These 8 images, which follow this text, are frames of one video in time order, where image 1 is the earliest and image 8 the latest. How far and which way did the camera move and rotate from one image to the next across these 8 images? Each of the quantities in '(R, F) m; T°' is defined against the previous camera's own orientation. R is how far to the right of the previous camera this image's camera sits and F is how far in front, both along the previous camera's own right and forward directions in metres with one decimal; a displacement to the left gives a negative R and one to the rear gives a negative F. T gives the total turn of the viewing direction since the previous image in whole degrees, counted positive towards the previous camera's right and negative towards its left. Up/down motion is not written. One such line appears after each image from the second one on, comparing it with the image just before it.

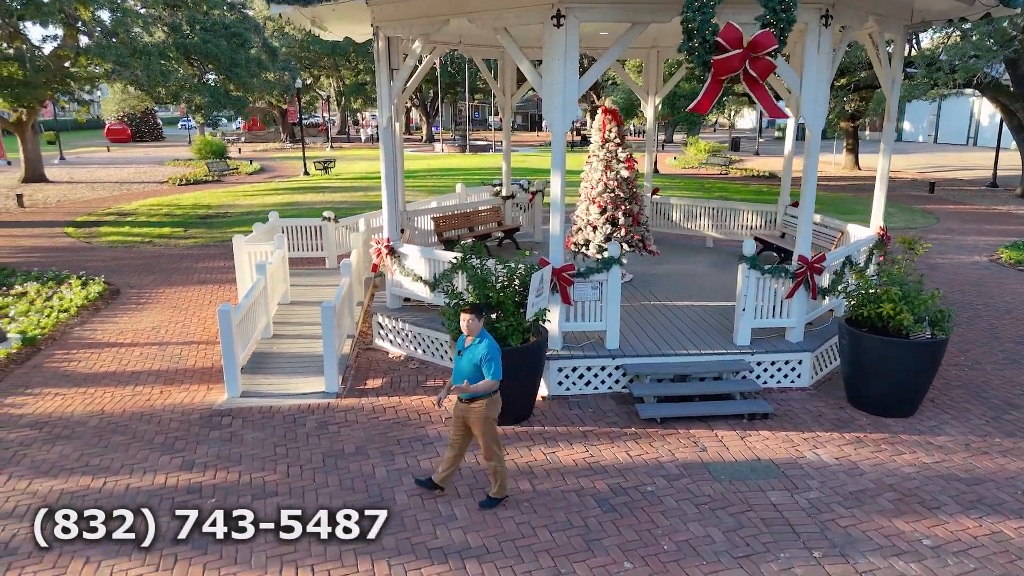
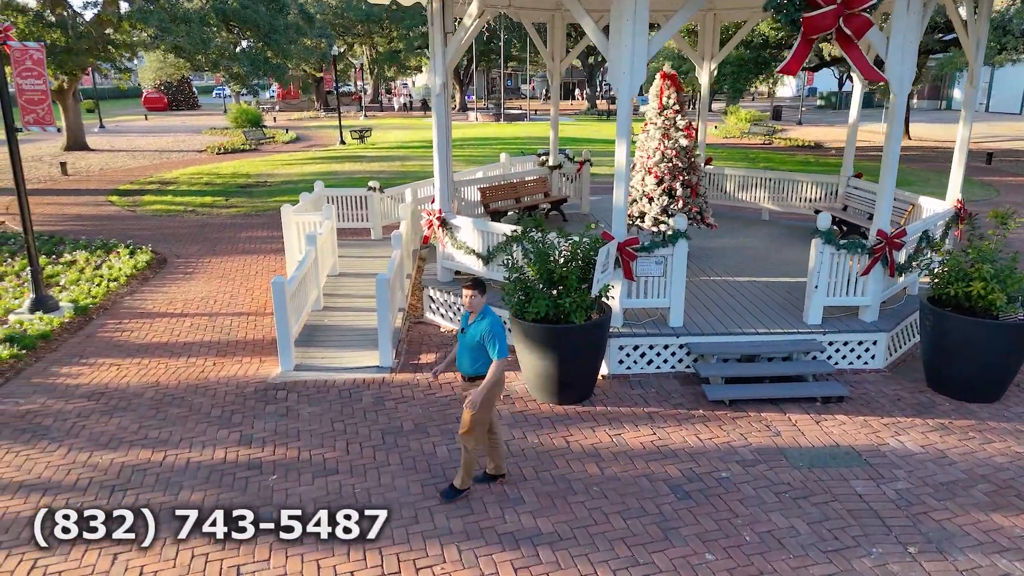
(-0.3, +0.2) m; -2°
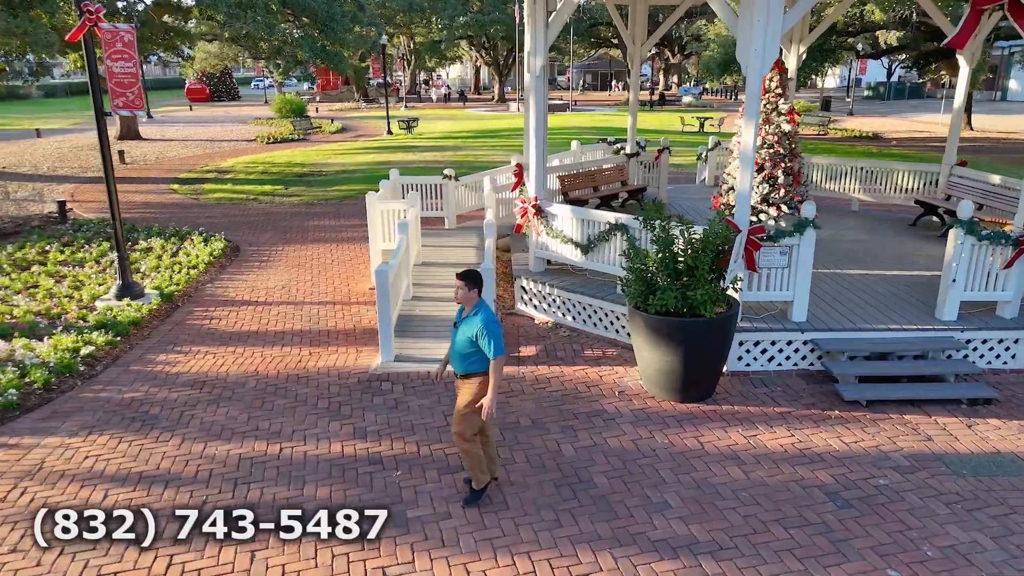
(-0.7, +0.3) m; -2°
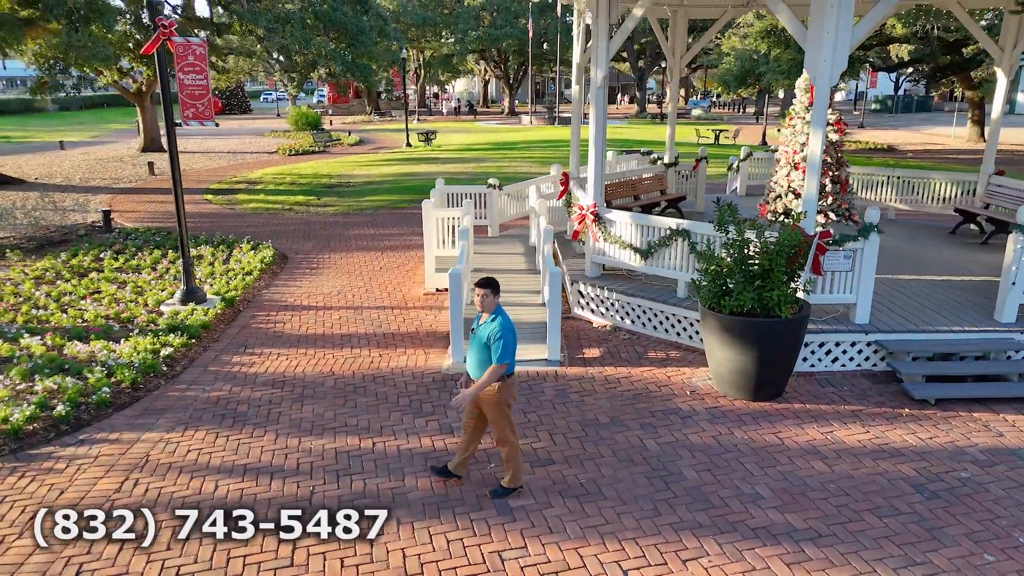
(-0.6, -0.2) m; 0°
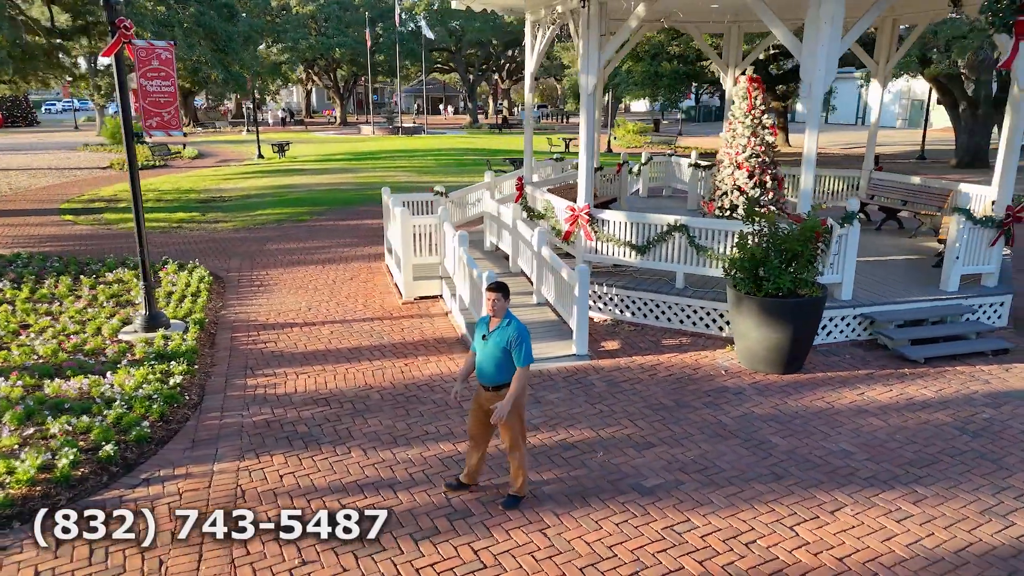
(-2.0, +0.1) m; +13°
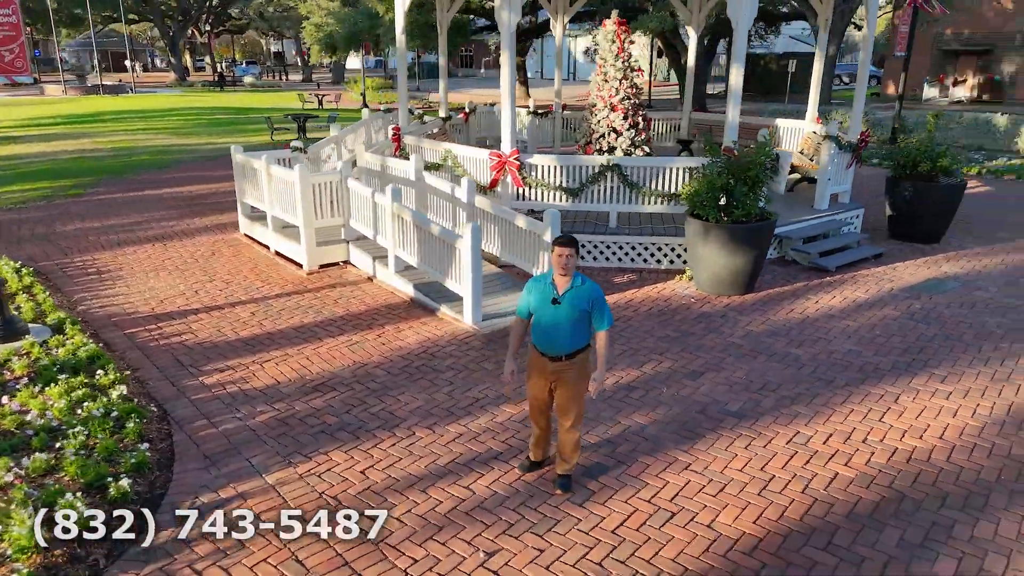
(-2.3, +0.8) m; +21°
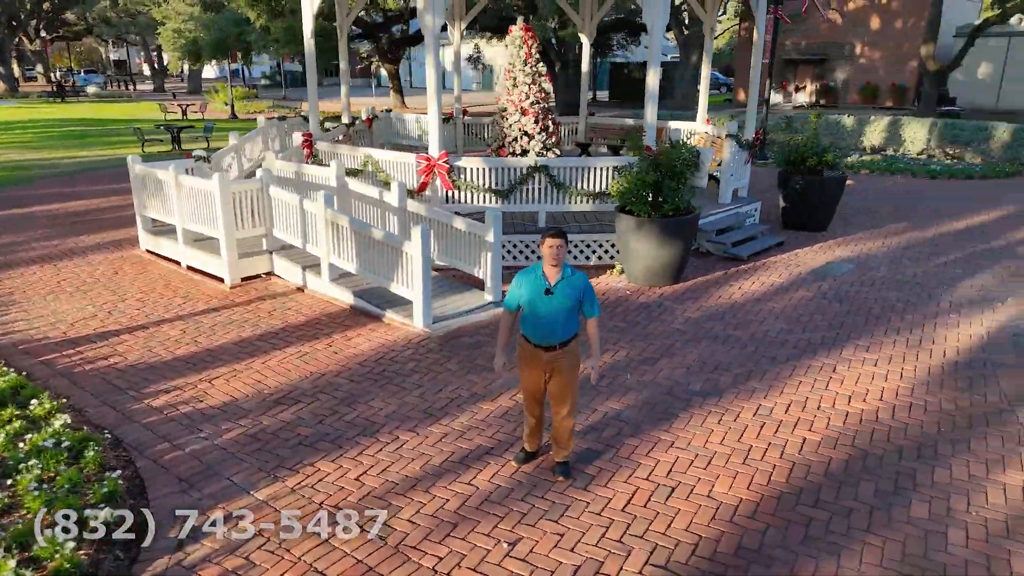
(-0.7, 0.0) m; +10°
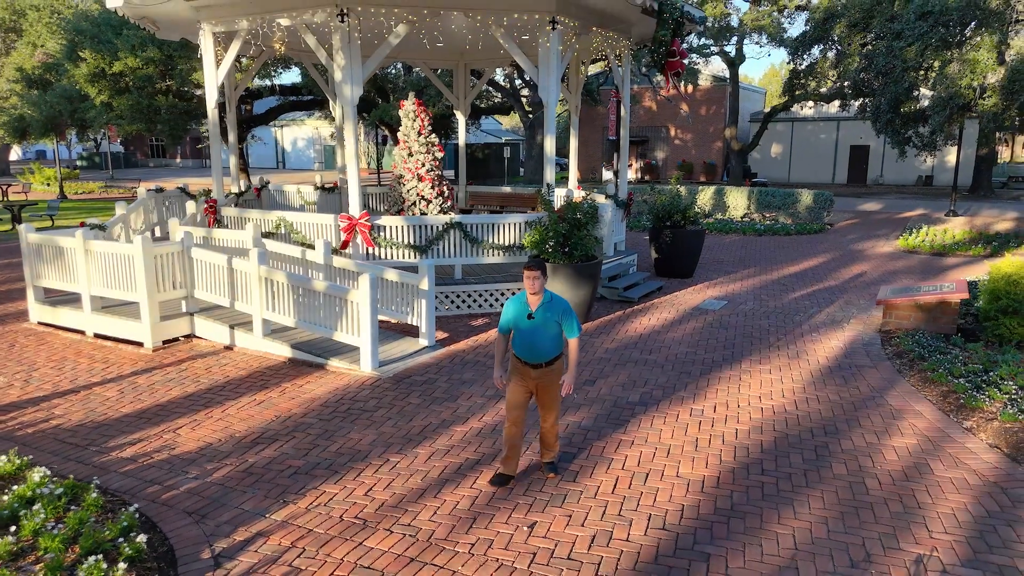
(-1.0, -0.5) m; +13°
